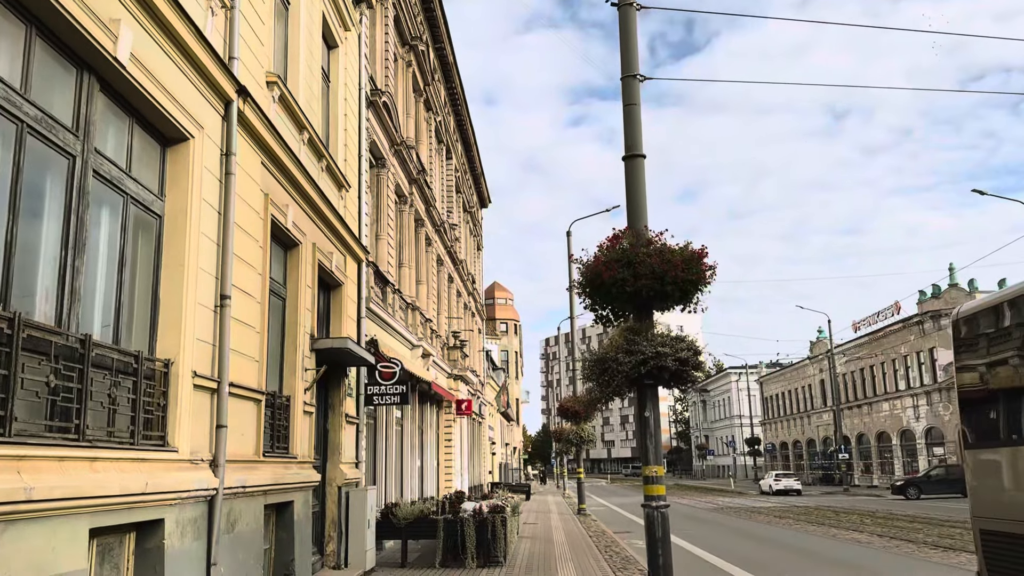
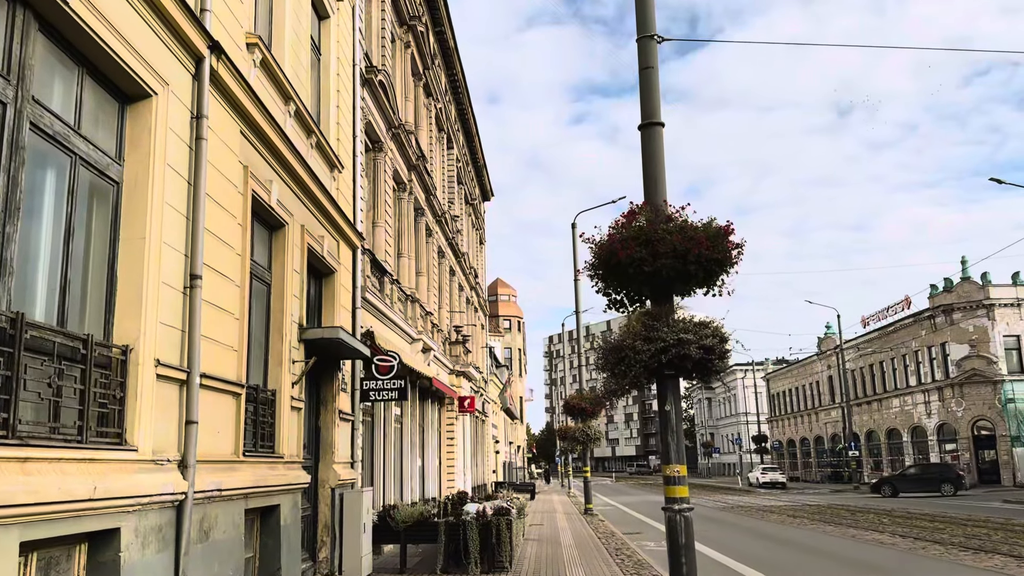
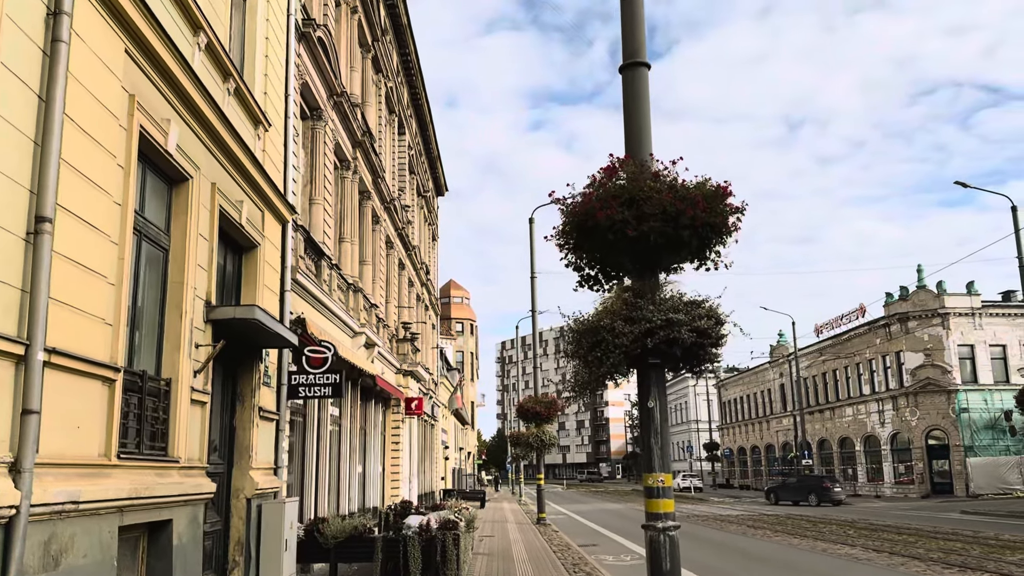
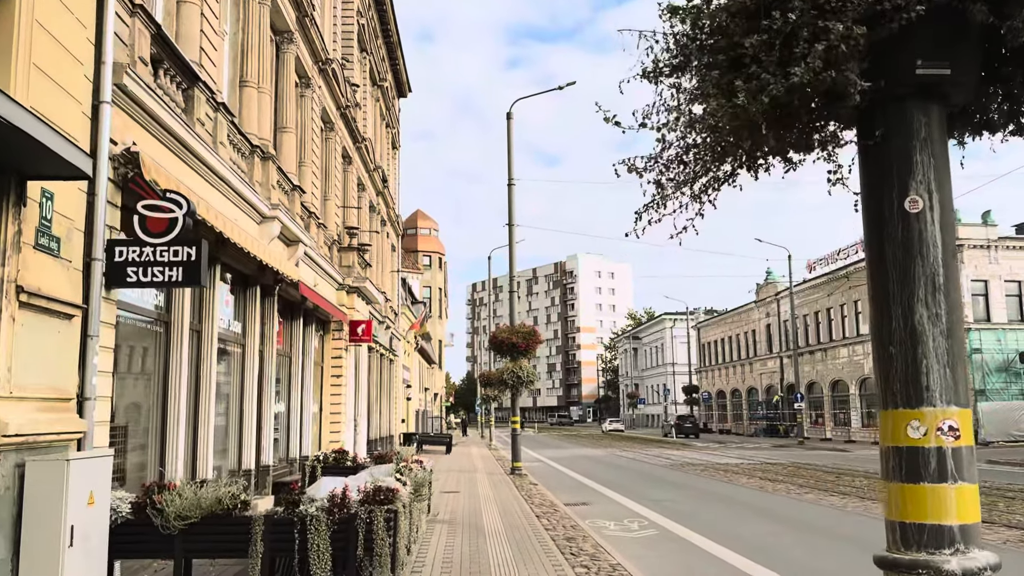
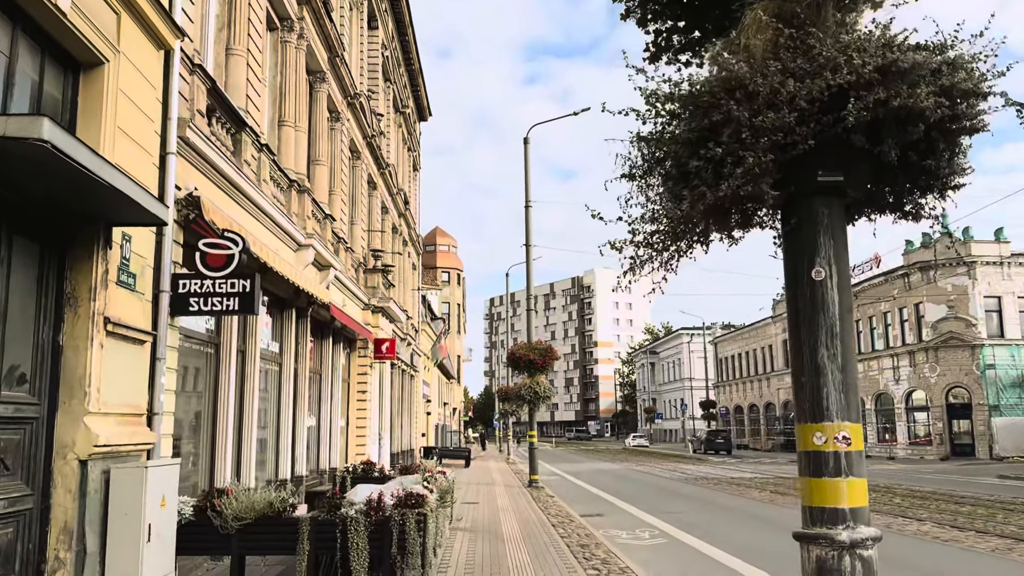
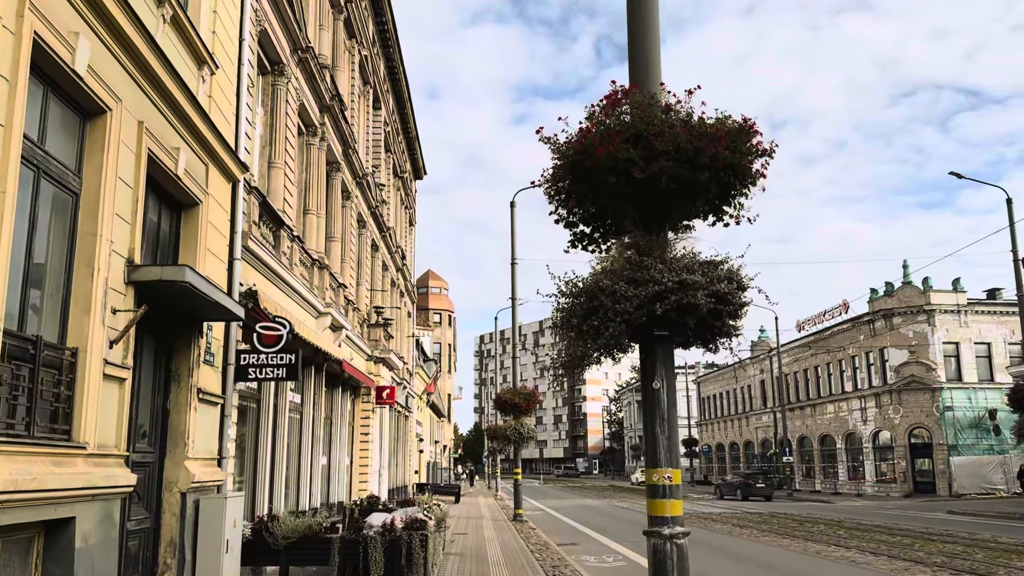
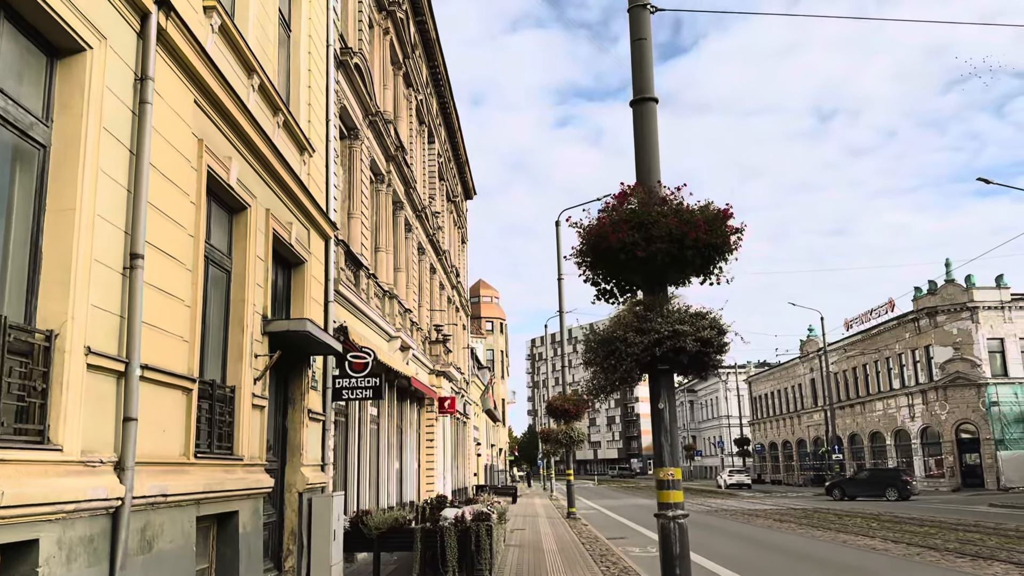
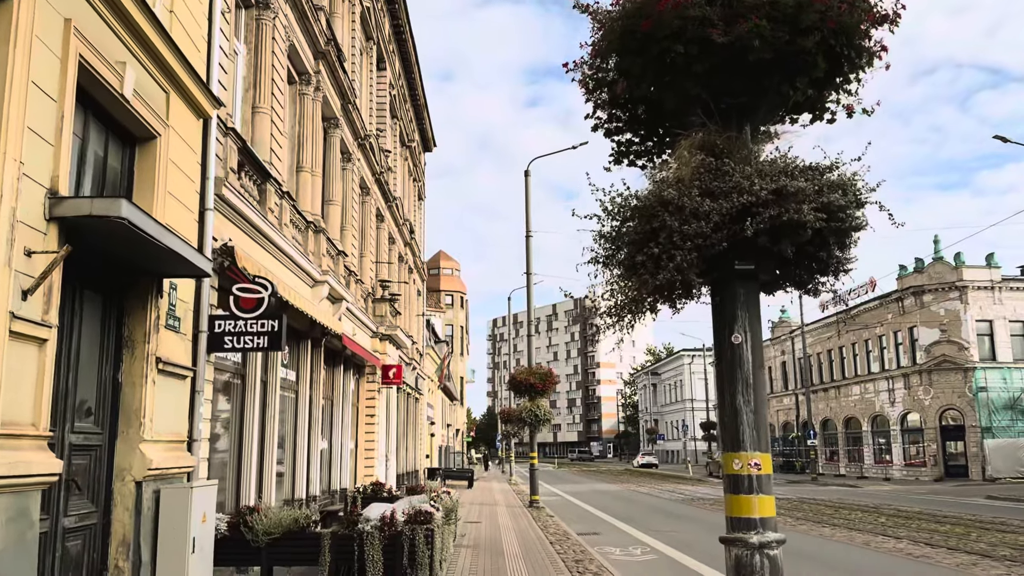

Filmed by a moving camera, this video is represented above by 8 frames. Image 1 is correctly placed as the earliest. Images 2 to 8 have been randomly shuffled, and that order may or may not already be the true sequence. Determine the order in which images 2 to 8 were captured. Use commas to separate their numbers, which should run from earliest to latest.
2, 7, 3, 6, 8, 5, 4
